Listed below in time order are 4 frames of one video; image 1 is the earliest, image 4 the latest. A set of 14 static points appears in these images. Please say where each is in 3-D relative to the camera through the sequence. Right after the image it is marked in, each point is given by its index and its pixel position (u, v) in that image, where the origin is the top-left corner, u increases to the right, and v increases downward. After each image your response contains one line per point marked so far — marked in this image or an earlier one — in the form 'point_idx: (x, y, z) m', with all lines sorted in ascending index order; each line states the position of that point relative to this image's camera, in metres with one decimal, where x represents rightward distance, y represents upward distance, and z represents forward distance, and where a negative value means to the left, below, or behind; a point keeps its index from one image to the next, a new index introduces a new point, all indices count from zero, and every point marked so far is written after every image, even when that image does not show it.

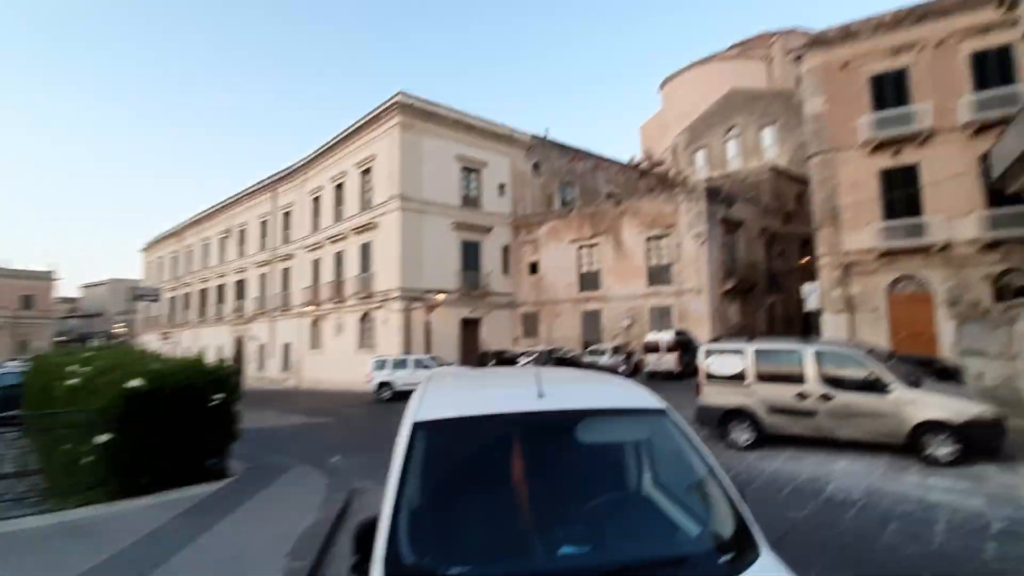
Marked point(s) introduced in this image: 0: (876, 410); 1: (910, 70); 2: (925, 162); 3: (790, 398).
0: (+5.1, -1.7, +7.2) m
1: (+14.4, +7.9, +18.4) m
2: (+14.7, +4.5, +18.0) m
3: (+4.4, -1.8, +8.0) m
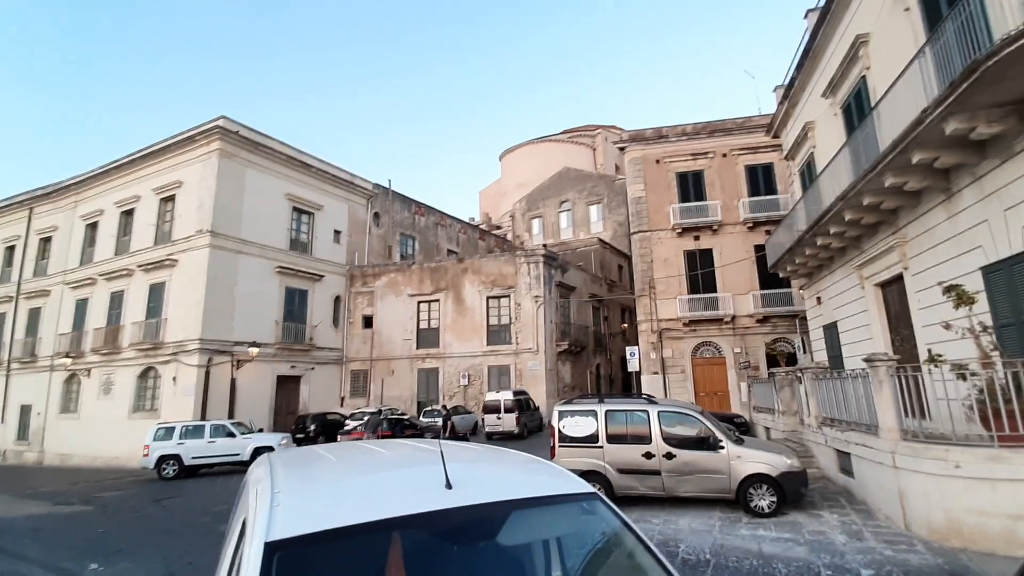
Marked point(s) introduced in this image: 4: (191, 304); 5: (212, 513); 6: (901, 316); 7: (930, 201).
0: (+3.0, -2.7, +7.6) m
1: (+8.4, +5.1, +22.2) m
2: (+8.7, +1.7, +21.6) m
3: (+2.0, -2.7, +8.1) m
4: (-12.4, -0.6, +19.6) m
5: (-5.7, -4.3, +9.5) m
6: (+8.2, -0.6, +10.7) m
7: (+7.3, +1.5, +8.9) m
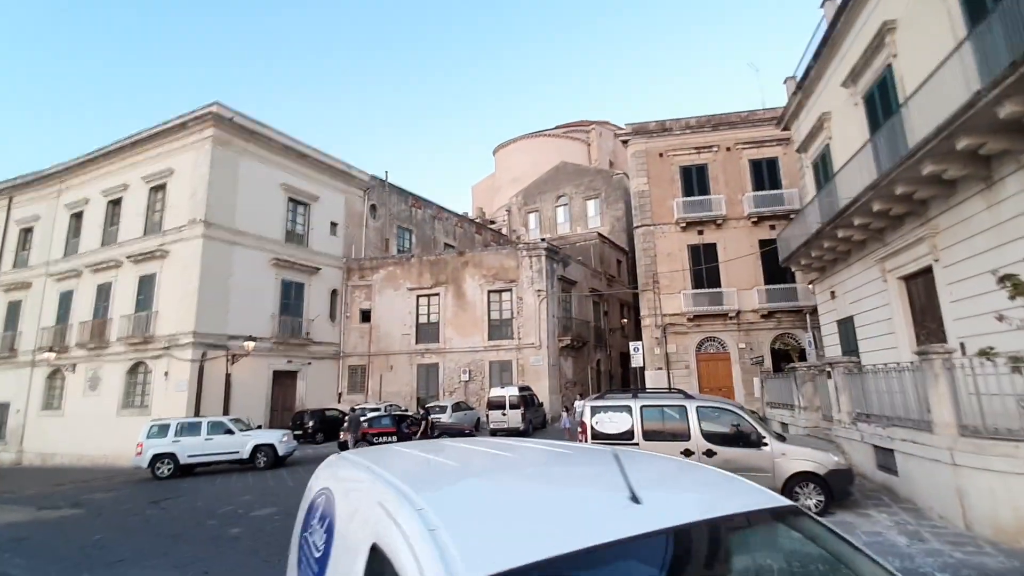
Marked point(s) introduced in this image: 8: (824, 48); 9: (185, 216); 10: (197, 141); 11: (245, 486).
0: (+3.4, -2.5, +7.3) m
1: (+8.5, +5.3, +22.0) m
2: (+8.8, +1.9, +21.4) m
3: (+2.5, -2.6, +7.8) m
4: (-12.2, -0.3, +18.9) m
5: (-5.3, -4.1, +9.0) m
6: (+8.6, -0.4, +10.5) m
7: (+7.8, +1.7, +8.6) m
8: (+8.2, +6.3, +13.4) m
9: (-12.7, +2.8, +19.8) m
10: (-12.4, +5.8, +20.0) m
11: (-6.3, -4.7, +12.0) m
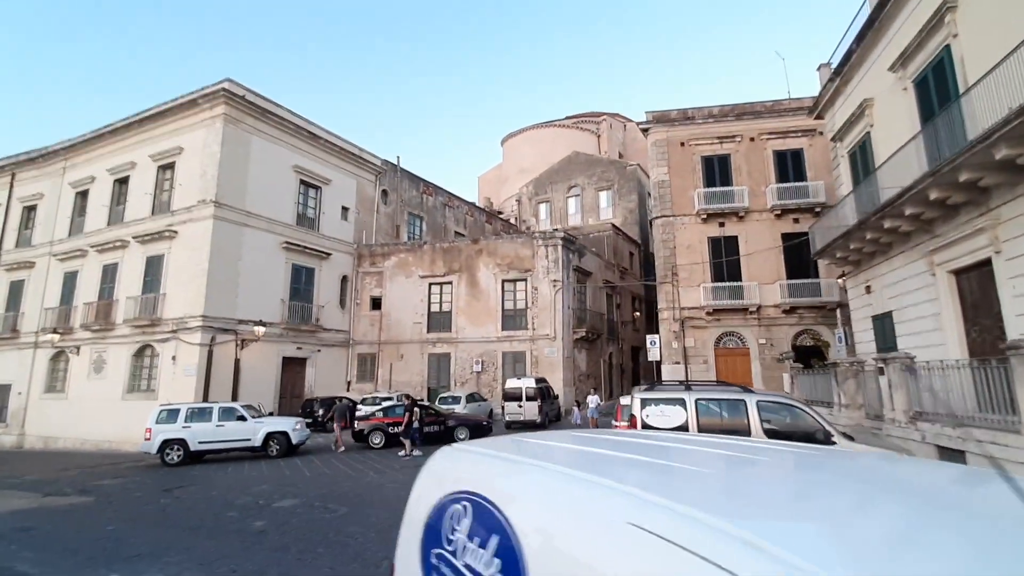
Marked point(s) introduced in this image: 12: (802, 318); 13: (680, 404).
0: (+4.1, -2.4, +6.8) m
1: (+9.3, +5.6, +21.4) m
2: (+9.5, +2.2, +20.9) m
3: (+3.1, -2.4, +7.3) m
4: (-11.6, +0.3, +18.4) m
5: (-4.7, -3.7, +8.6) m
6: (+9.2, -0.3, +10.0) m
7: (+8.5, +1.8, +8.1) m
8: (+9.0, +6.5, +12.8) m
9: (-11.9, +3.5, +19.2) m
10: (-11.7, +6.5, +19.4) m
11: (-5.7, -4.3, +11.5) m
12: (+11.4, -1.2, +19.9) m
13: (+2.4, -1.7, +7.4) m
